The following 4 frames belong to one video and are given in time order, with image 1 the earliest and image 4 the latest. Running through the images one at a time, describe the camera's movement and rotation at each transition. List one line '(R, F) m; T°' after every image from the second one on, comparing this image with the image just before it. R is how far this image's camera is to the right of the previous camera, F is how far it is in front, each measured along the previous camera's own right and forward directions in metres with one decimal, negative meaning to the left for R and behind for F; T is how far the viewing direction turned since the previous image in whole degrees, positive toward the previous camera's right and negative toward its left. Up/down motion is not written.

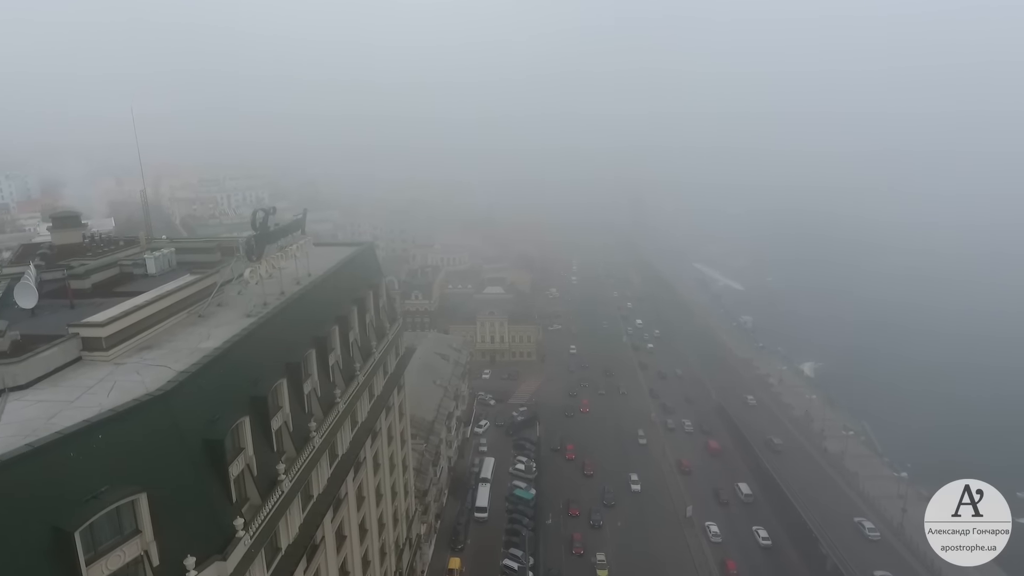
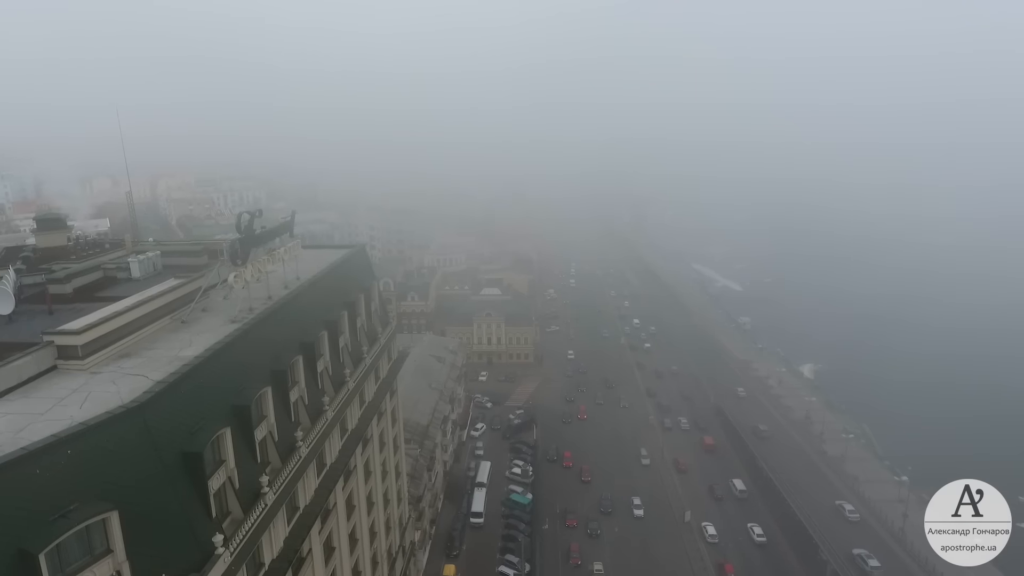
(+0.3, +0.7) m; 0°
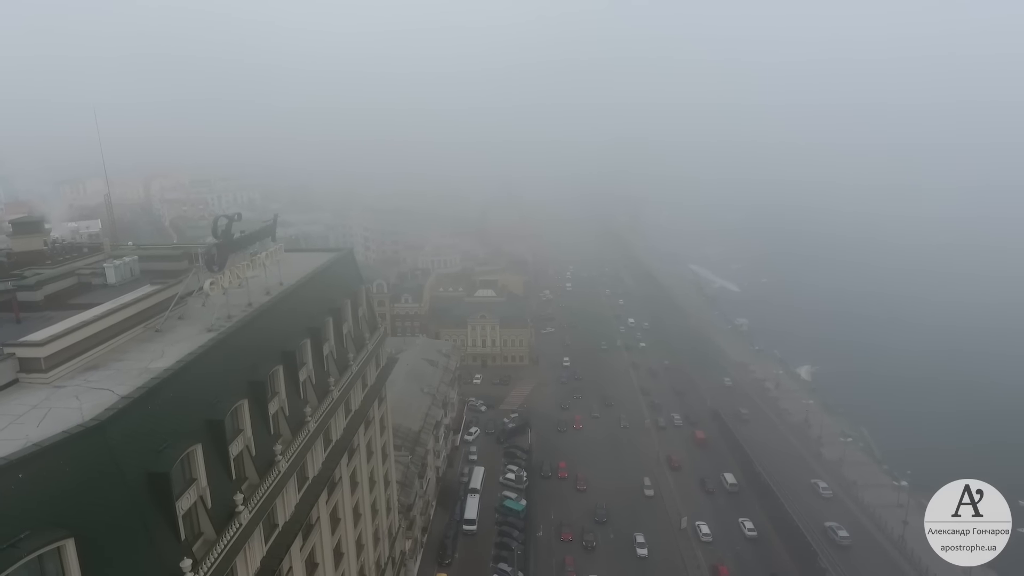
(+0.4, +0.9) m; 0°
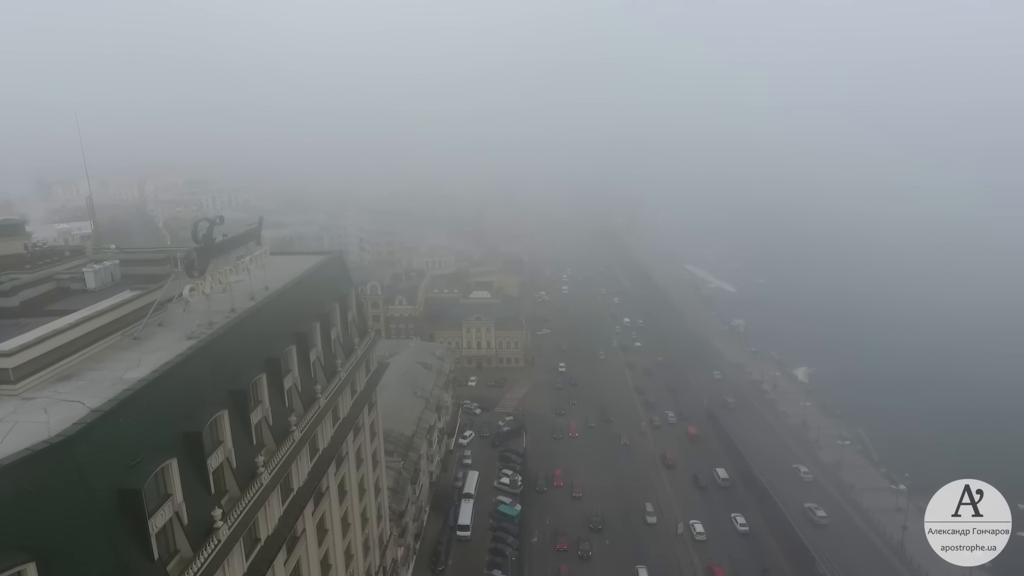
(+0.3, +0.7) m; 0°
